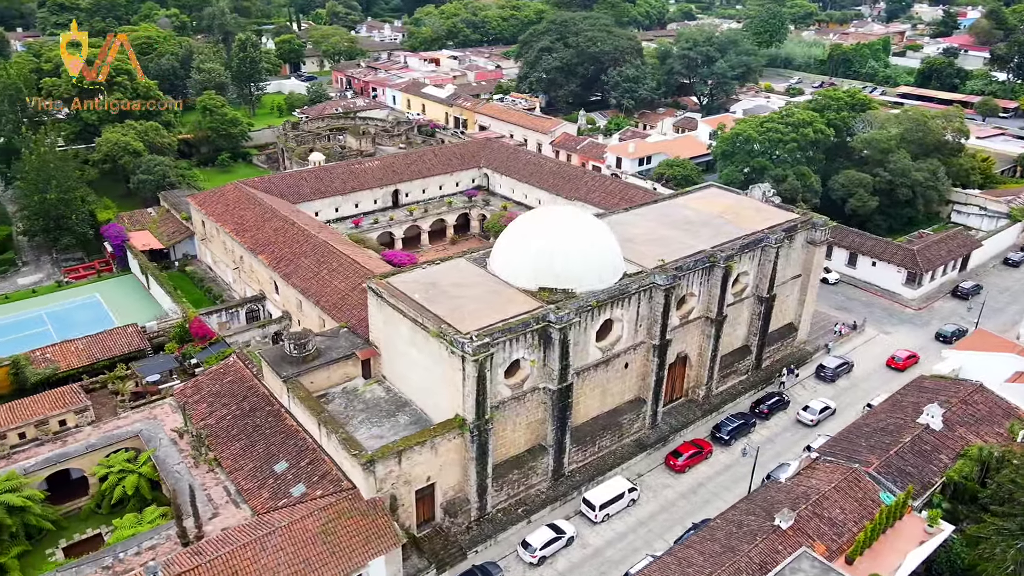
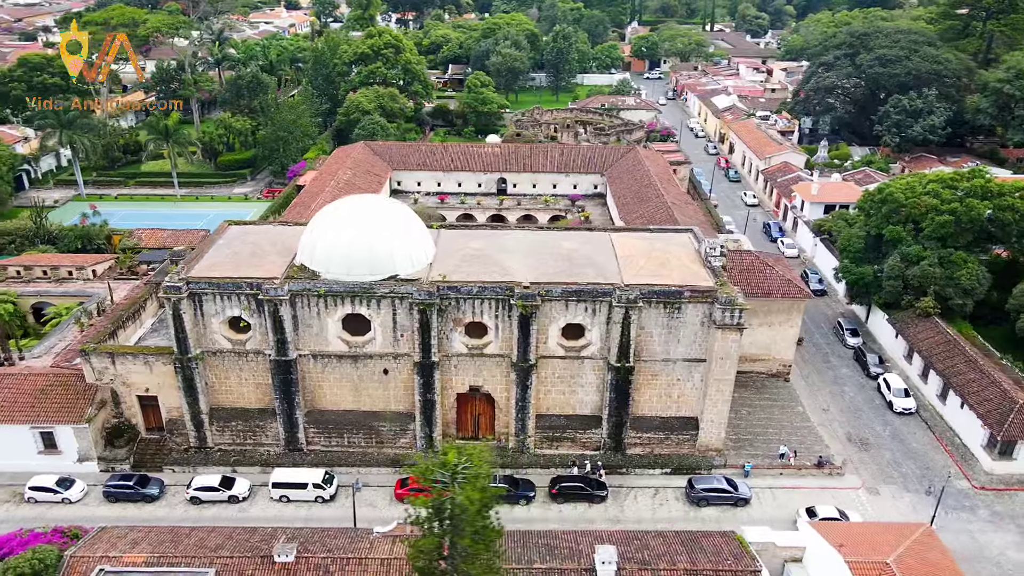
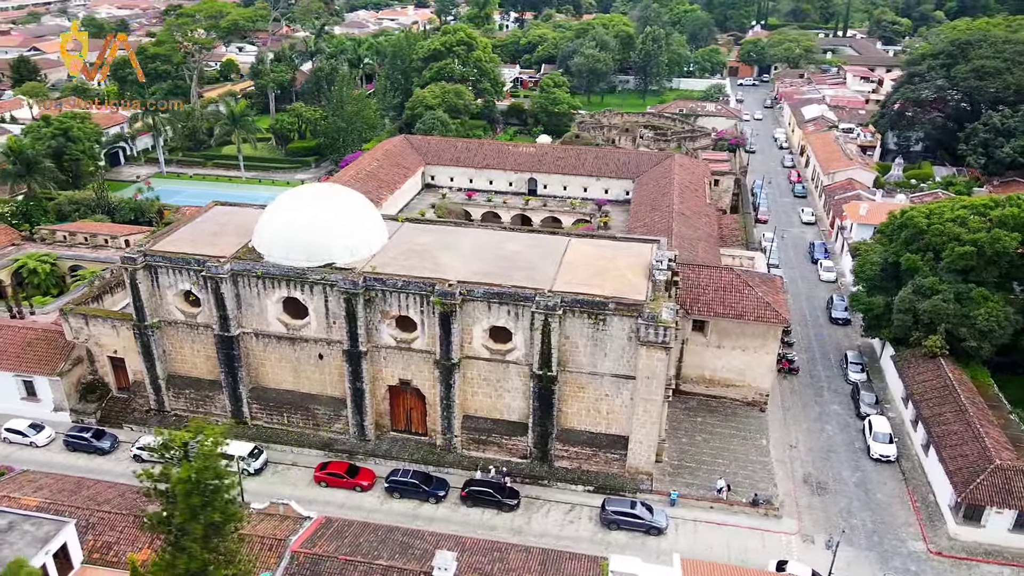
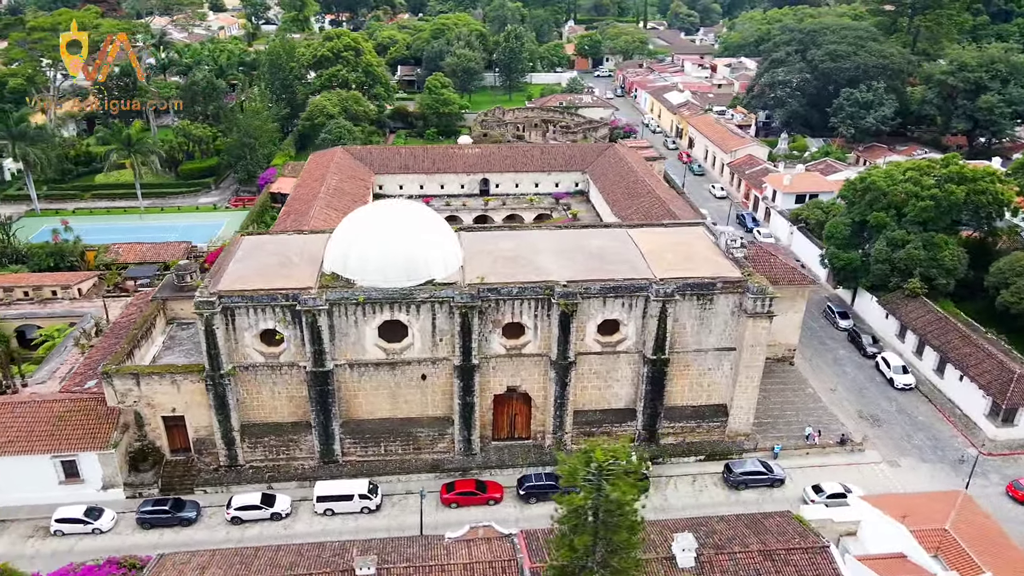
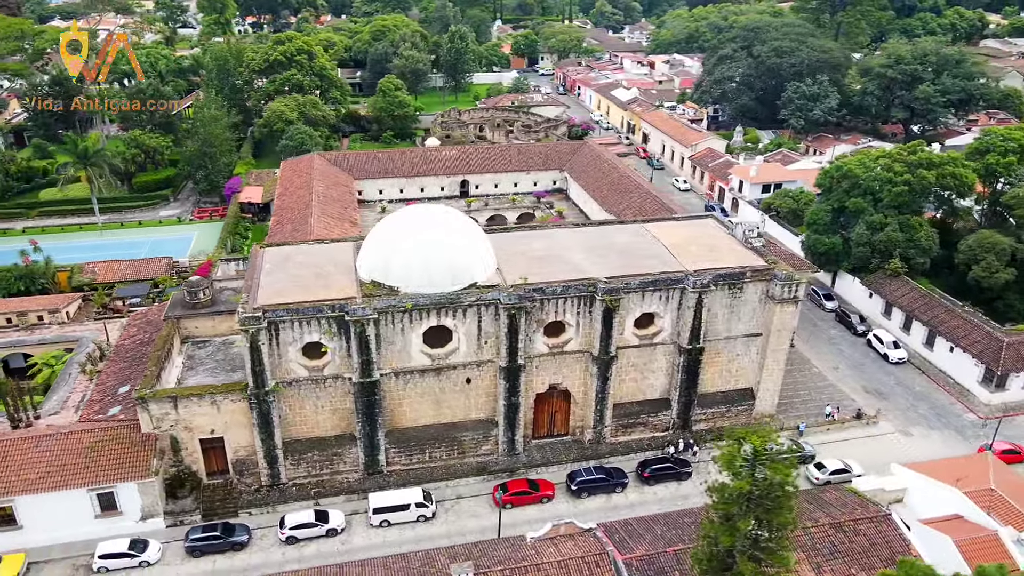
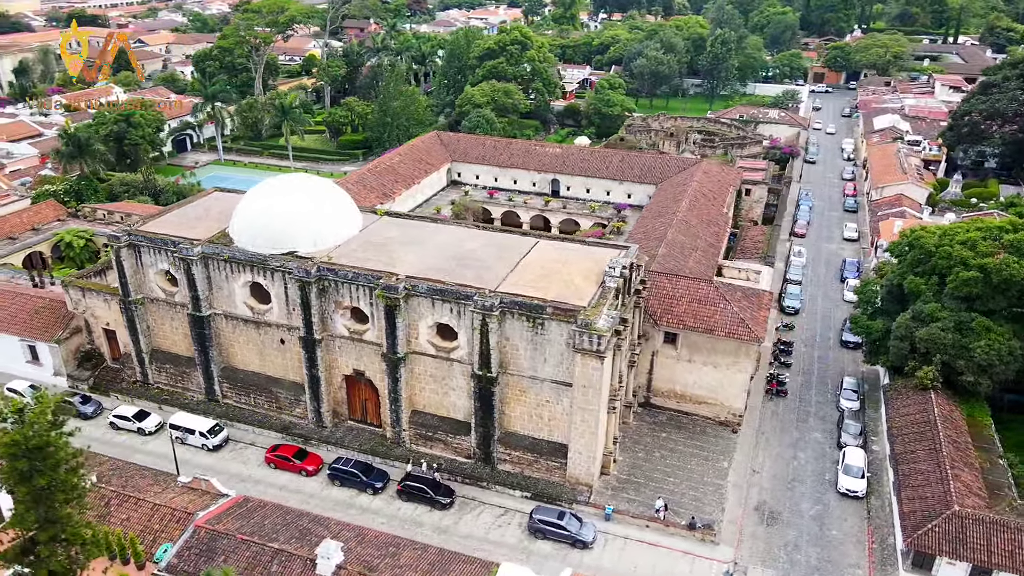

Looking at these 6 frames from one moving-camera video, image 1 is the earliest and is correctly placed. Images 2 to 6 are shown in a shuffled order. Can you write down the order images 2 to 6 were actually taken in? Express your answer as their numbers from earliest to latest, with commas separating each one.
5, 4, 2, 3, 6
